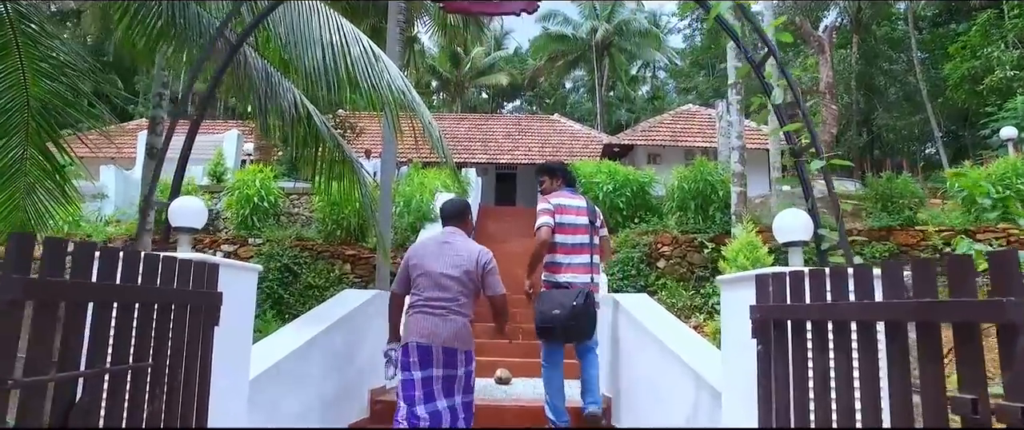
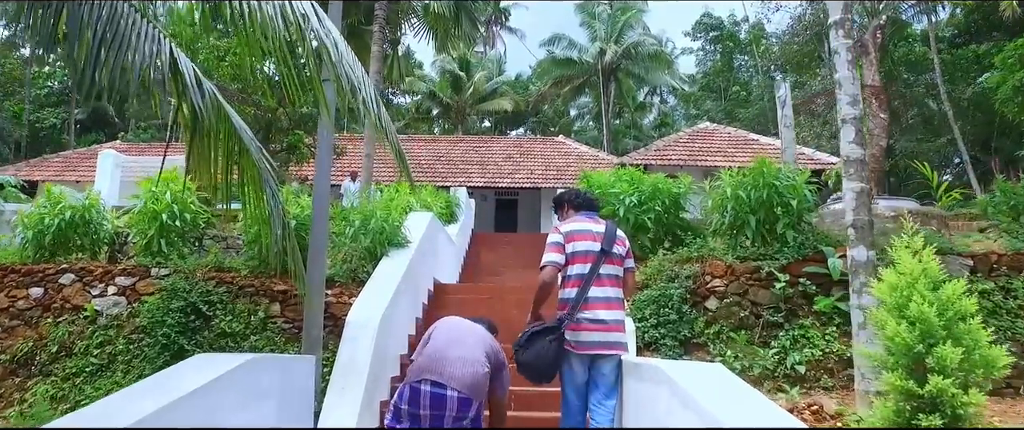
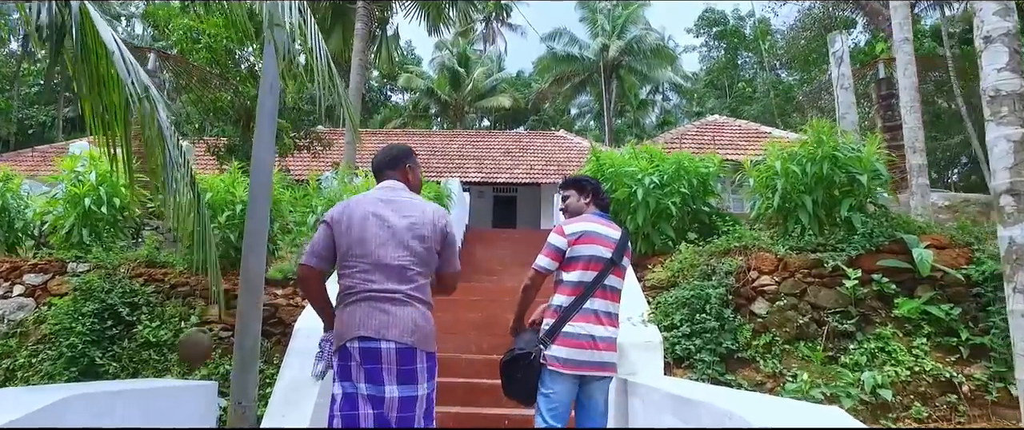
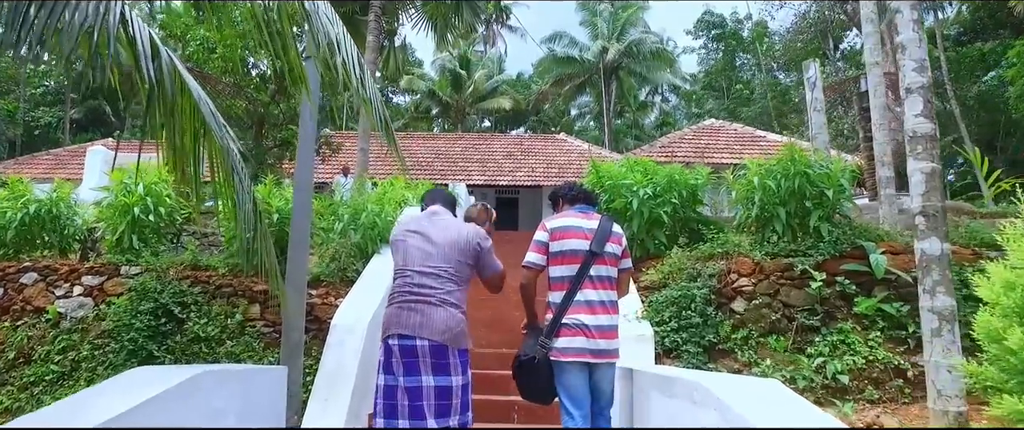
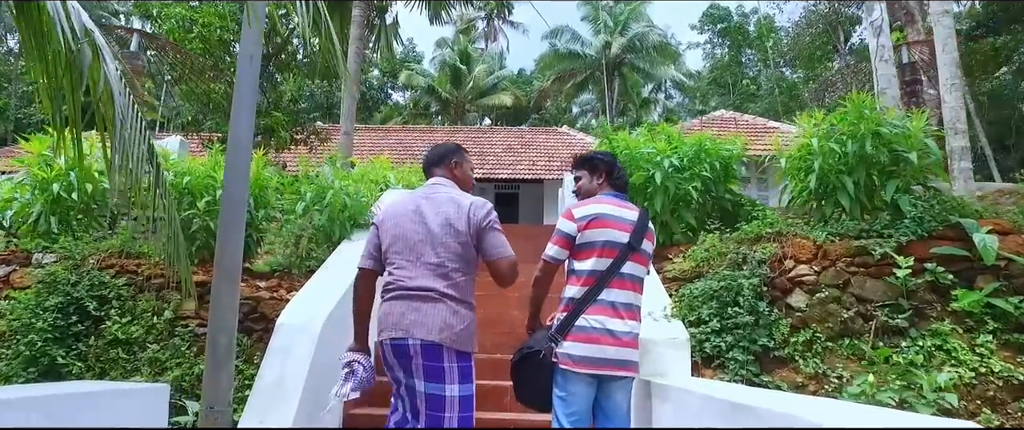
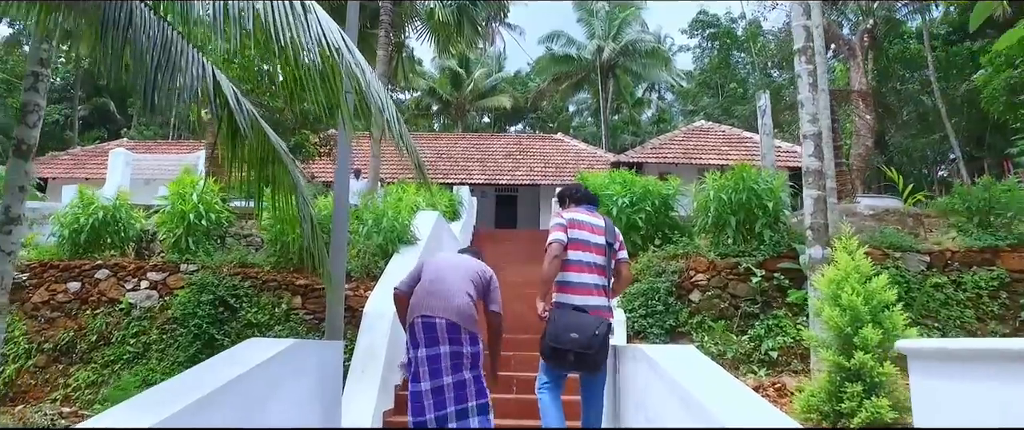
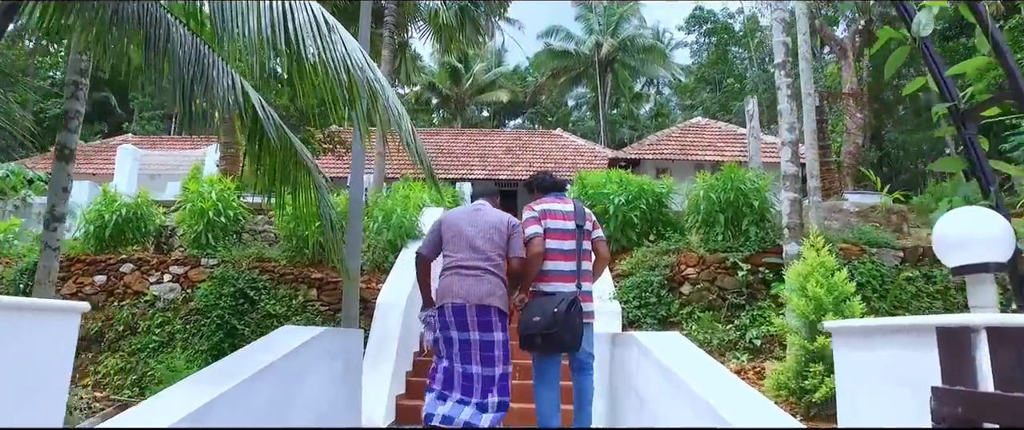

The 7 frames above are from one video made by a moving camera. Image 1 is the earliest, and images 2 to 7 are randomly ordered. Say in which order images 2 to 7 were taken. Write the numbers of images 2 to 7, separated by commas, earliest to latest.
7, 6, 2, 4, 3, 5
